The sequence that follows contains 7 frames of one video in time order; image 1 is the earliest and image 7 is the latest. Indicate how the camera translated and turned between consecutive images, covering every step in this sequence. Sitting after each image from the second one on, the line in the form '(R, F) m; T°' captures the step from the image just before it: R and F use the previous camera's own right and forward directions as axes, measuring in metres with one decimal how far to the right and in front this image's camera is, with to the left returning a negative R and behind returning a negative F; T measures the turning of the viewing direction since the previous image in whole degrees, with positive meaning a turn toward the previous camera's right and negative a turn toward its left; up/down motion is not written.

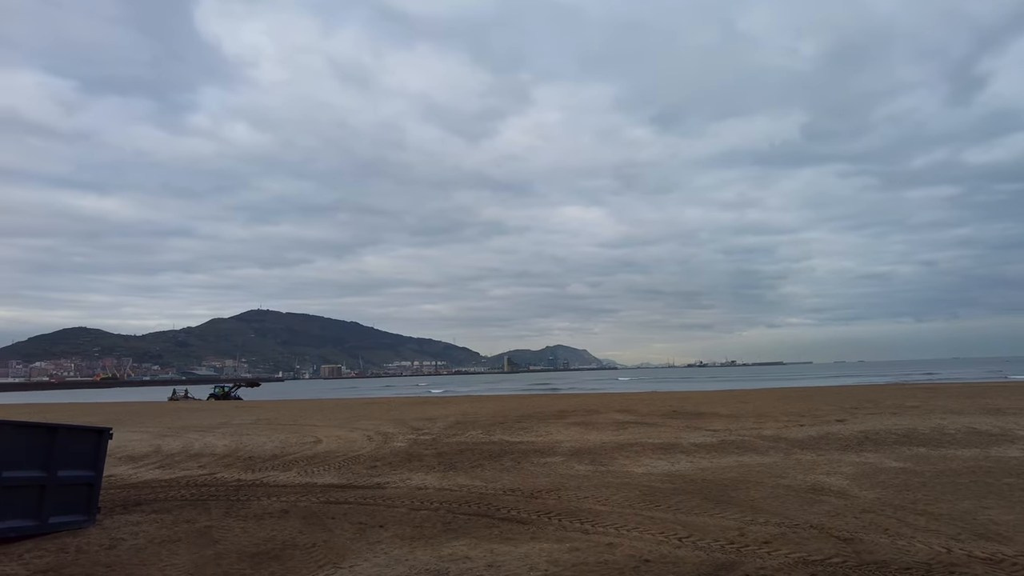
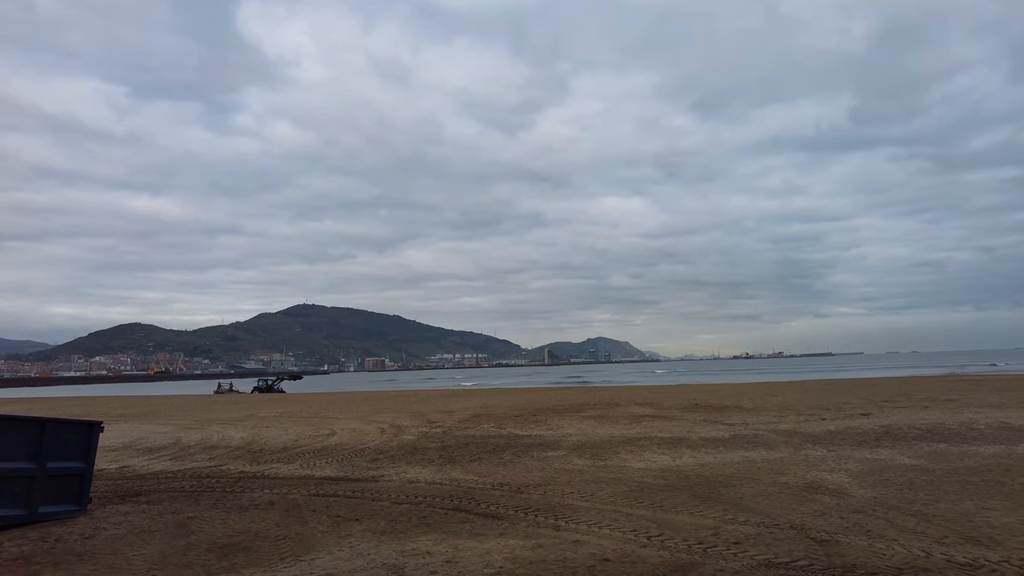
(+0.9, +0.1) m; -4°
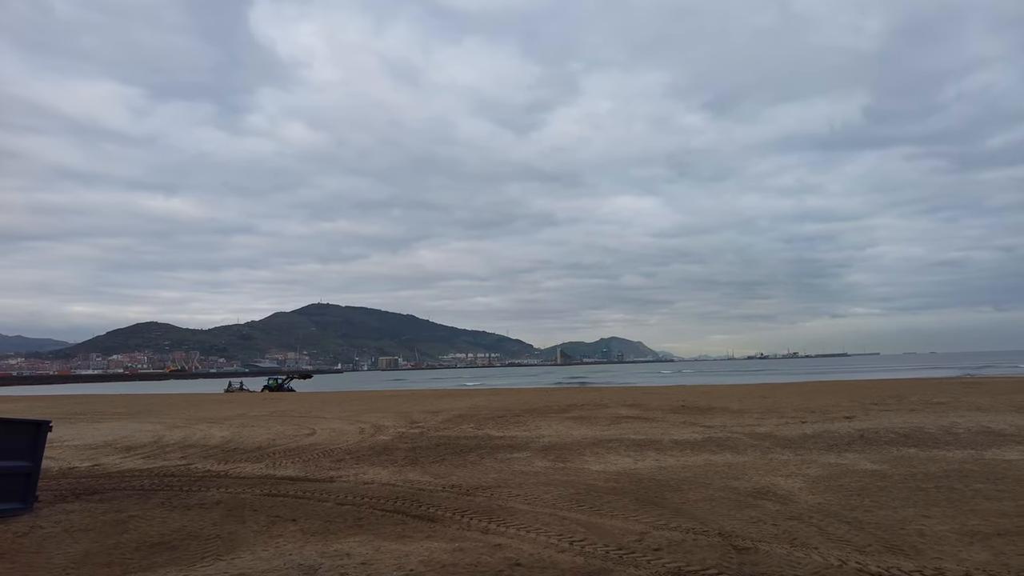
(+1.0, 0.0) m; -2°
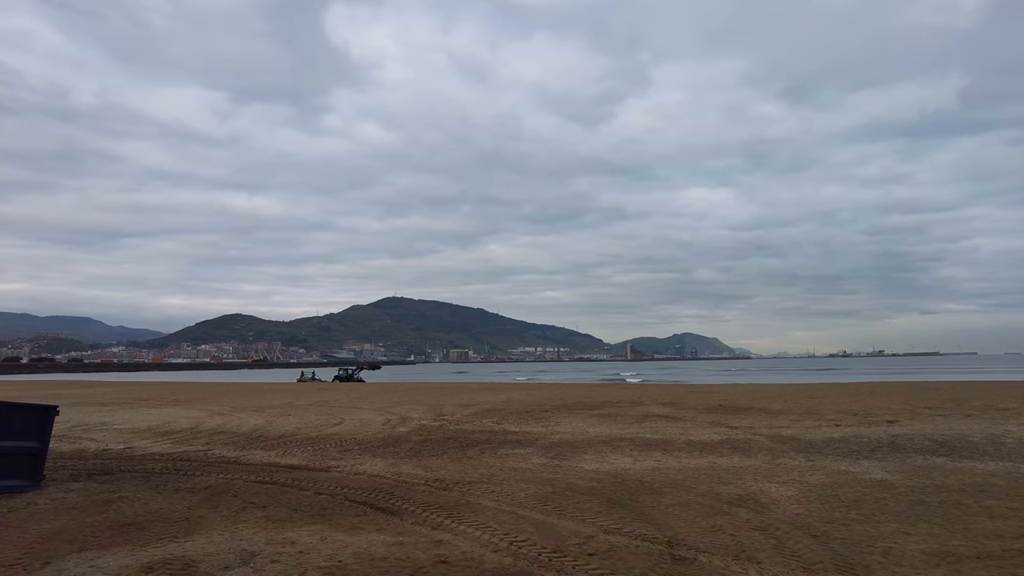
(+1.4, +0.2) m; -7°
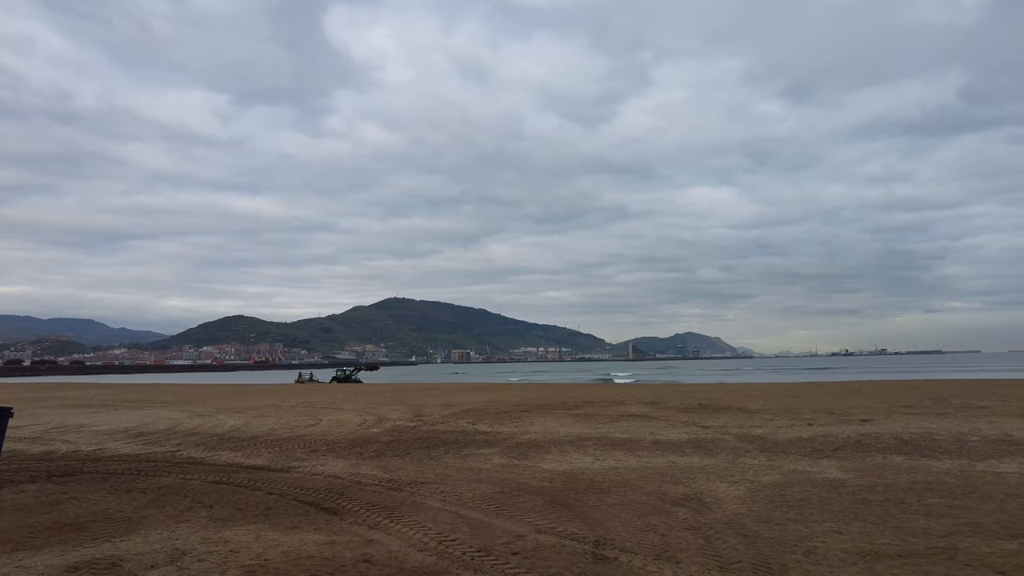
(+0.8, 0.0) m; -1°
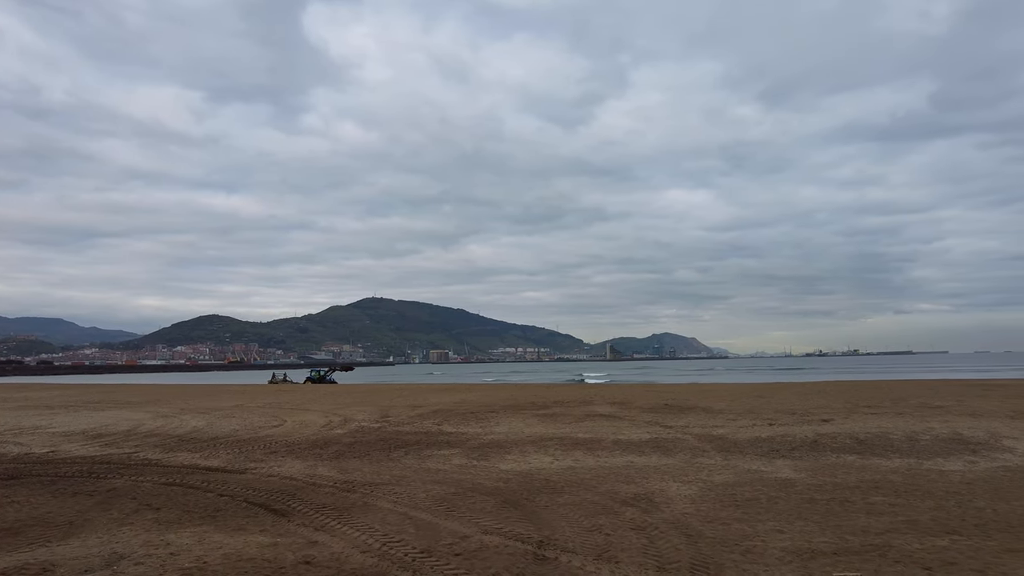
(+0.4, 0.0) m; +2°
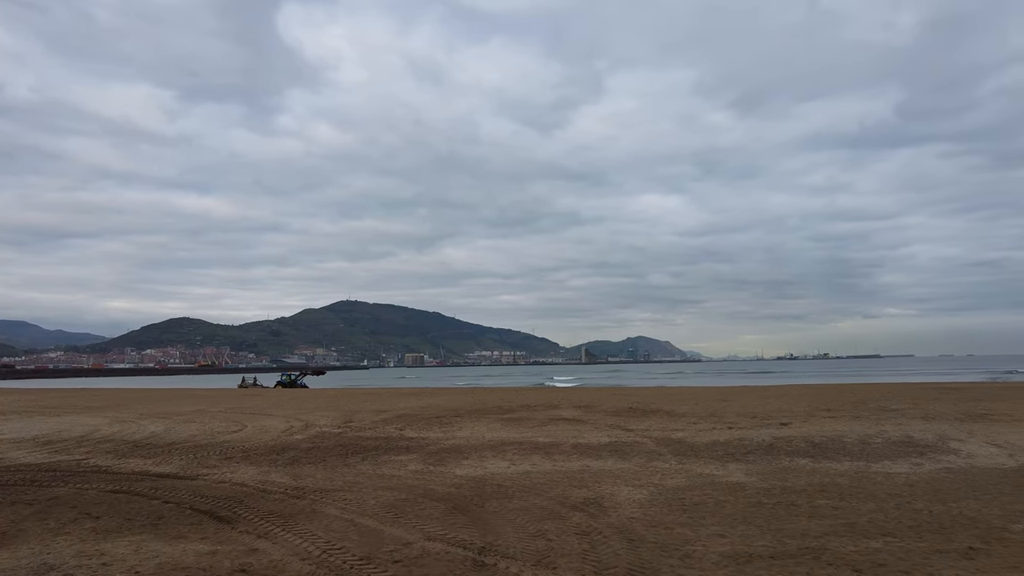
(+0.4, 0.0) m; +2°
